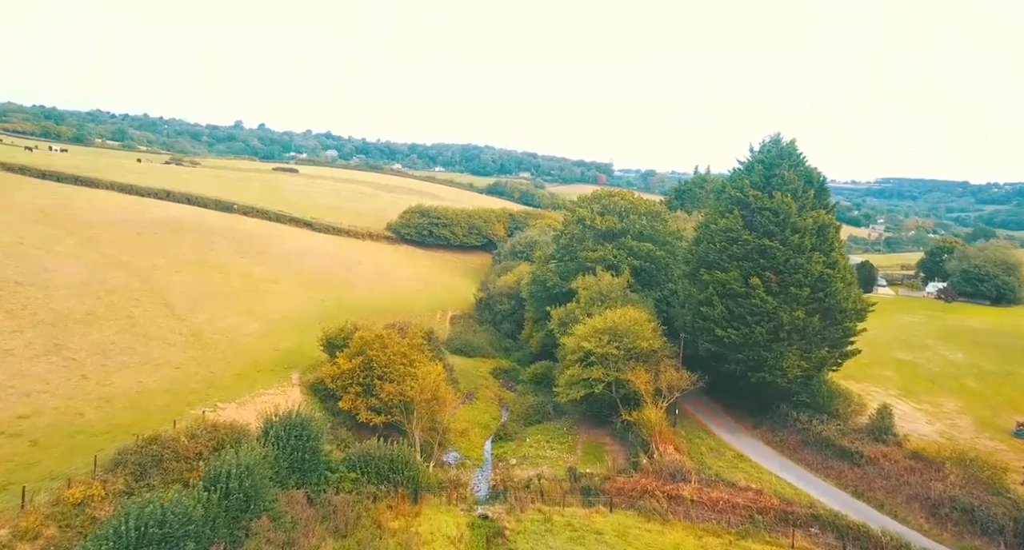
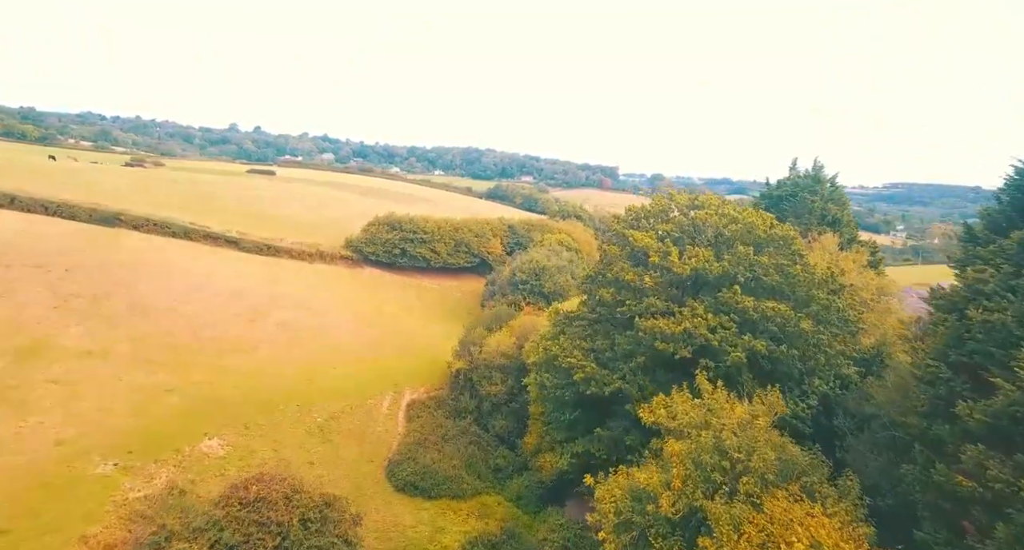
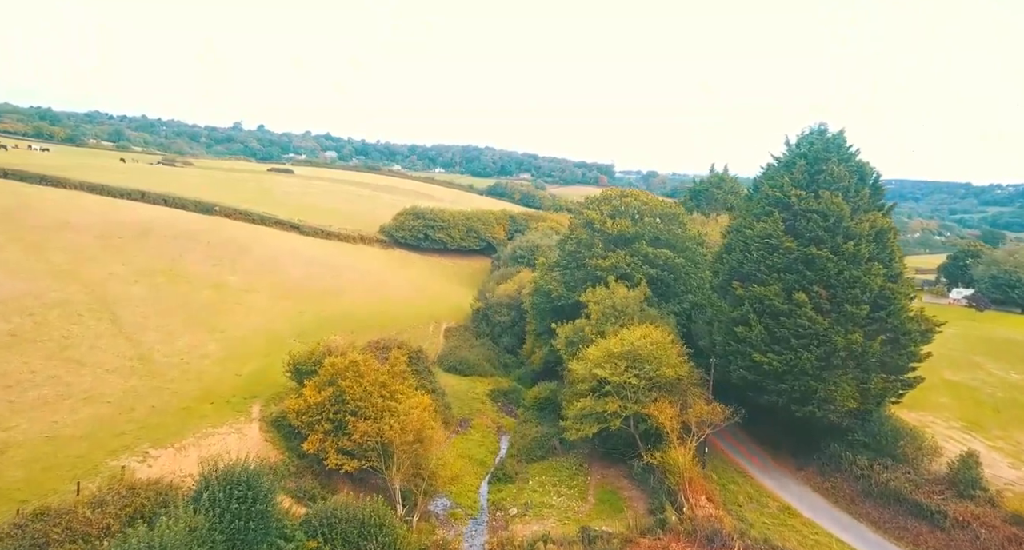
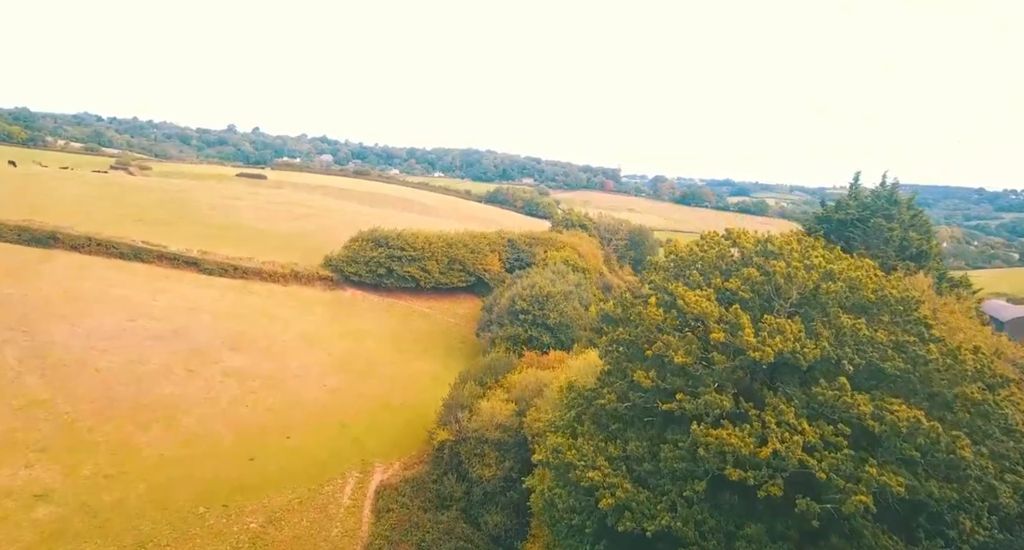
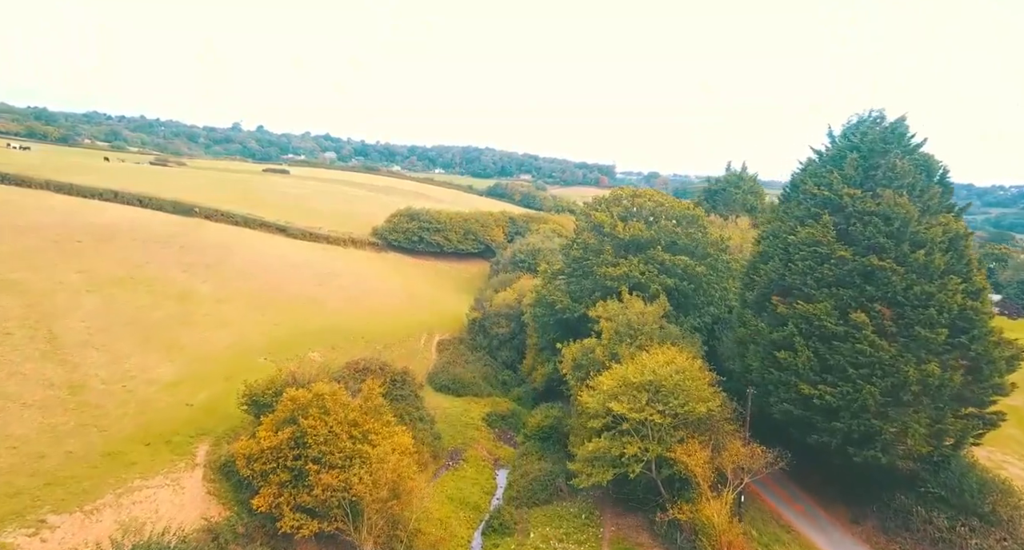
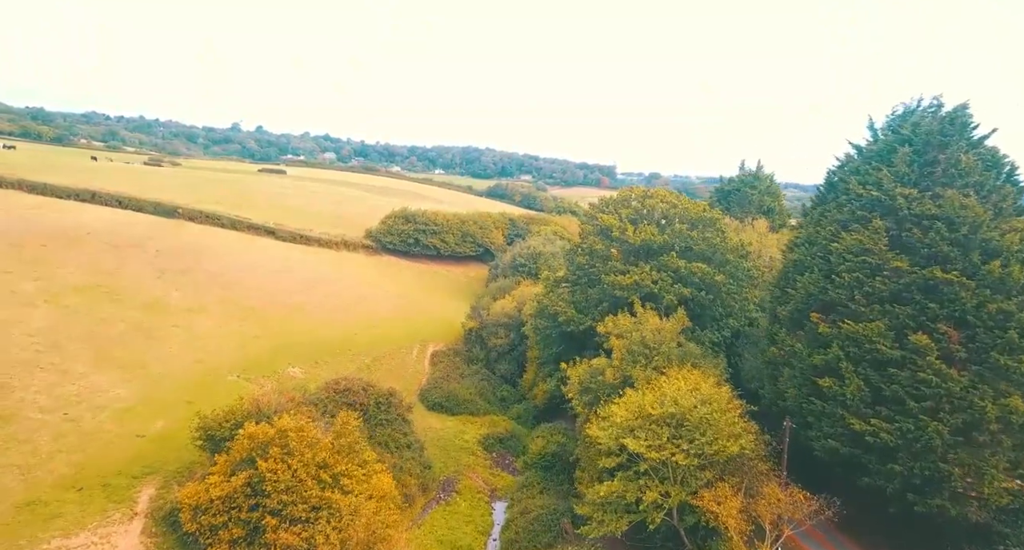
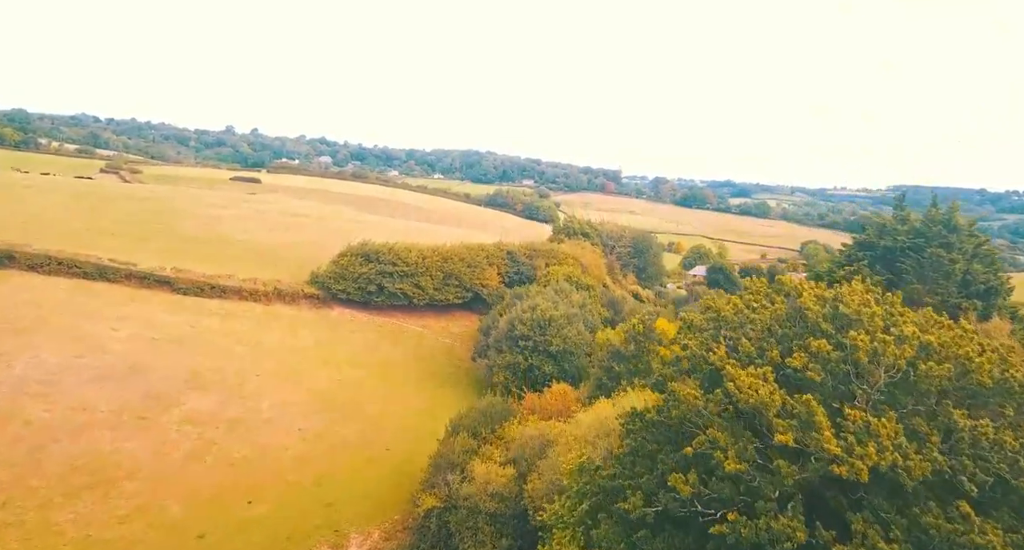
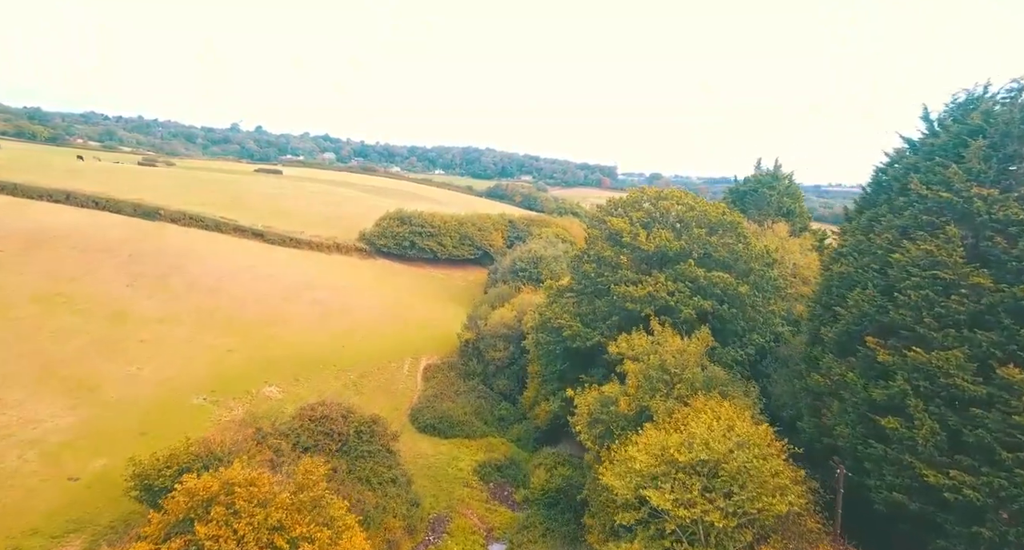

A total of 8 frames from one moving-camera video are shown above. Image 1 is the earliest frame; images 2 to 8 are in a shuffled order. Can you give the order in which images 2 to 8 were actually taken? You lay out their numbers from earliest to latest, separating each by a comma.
3, 5, 6, 8, 2, 4, 7
